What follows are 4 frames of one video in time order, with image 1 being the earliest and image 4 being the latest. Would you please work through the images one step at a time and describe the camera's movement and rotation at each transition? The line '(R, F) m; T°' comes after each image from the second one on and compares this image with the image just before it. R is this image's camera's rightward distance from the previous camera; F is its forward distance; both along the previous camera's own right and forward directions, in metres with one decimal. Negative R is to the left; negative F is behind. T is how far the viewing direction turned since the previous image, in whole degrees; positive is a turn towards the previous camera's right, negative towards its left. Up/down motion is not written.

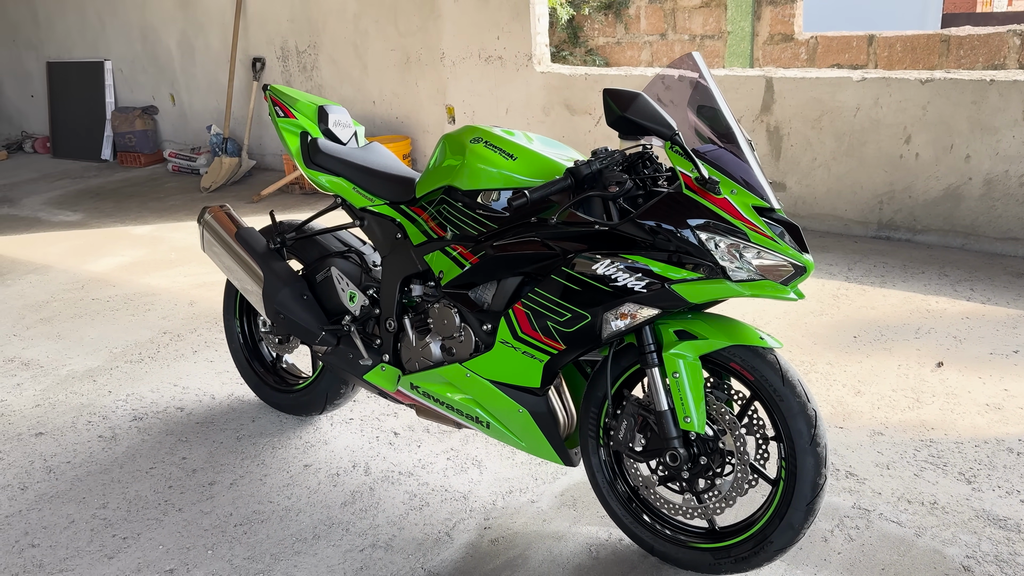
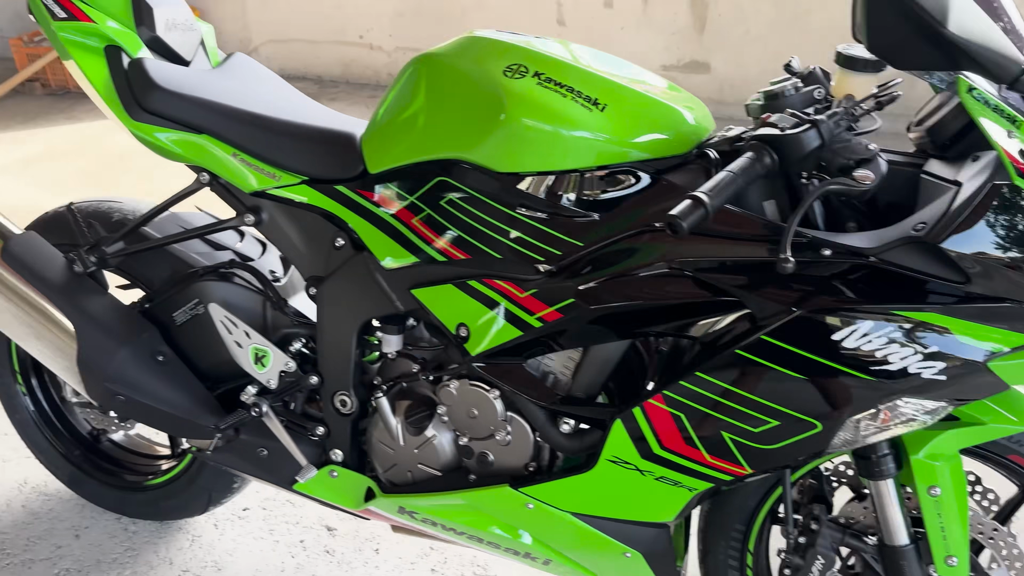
(-0.4, +1.0) m; +15°
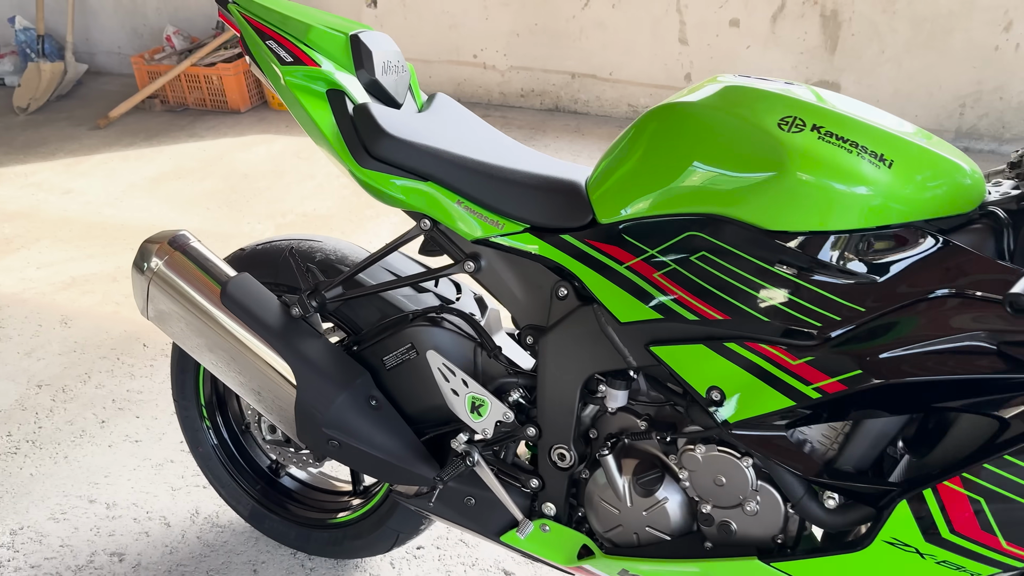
(-0.3, 0.0) m; -4°
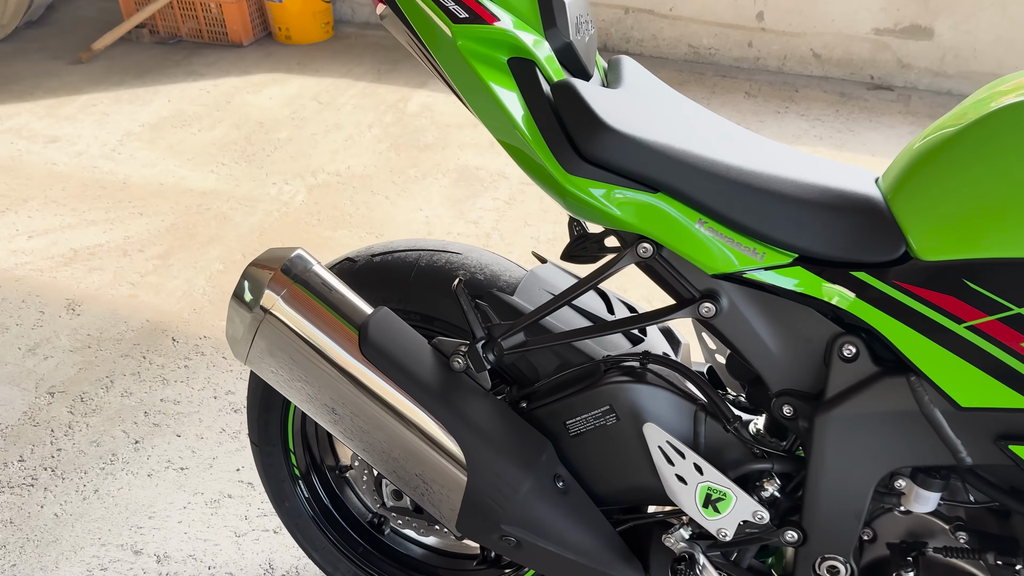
(-0.3, +0.4) m; +2°
